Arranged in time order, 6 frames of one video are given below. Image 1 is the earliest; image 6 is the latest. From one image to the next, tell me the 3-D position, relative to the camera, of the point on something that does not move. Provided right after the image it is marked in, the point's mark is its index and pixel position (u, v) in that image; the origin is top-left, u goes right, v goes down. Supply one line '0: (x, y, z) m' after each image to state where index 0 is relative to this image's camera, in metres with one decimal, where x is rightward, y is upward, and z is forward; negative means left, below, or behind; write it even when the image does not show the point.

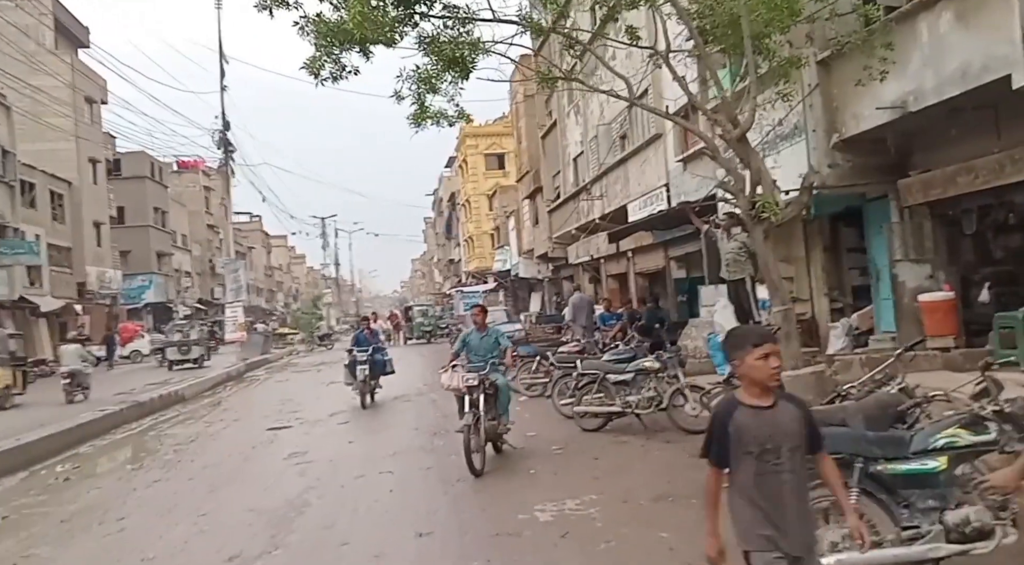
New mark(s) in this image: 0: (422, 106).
0: (-1.0, +2.1, +9.8) m
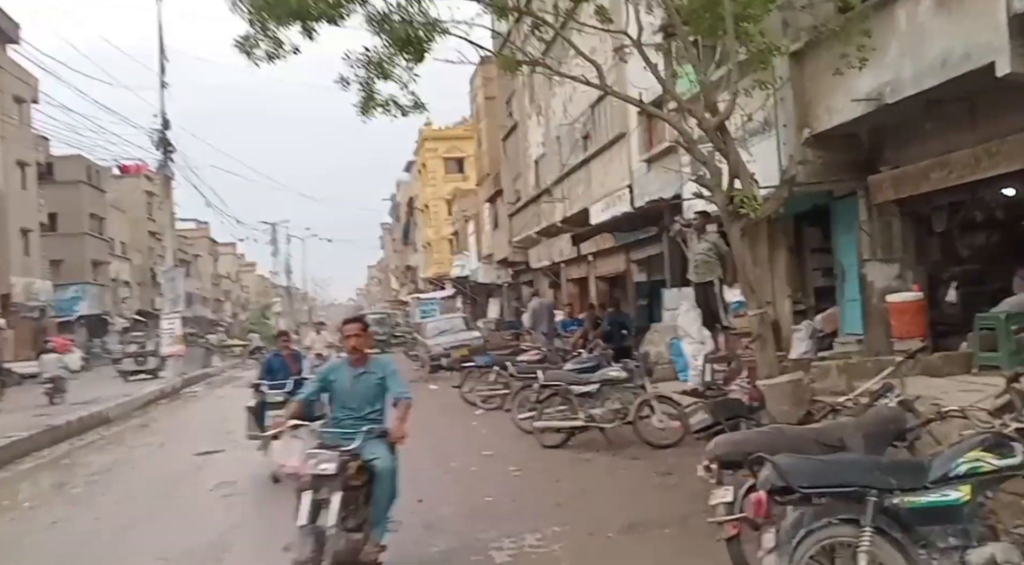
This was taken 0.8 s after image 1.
0: (-1.6, +2.0, +9.0) m
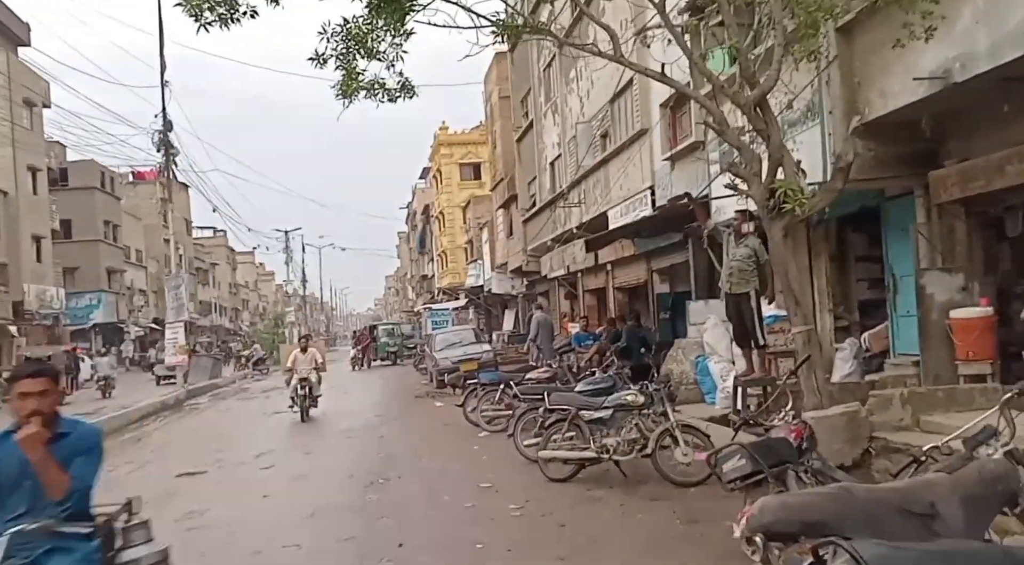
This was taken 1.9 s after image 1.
0: (-1.5, +1.9, +7.9) m
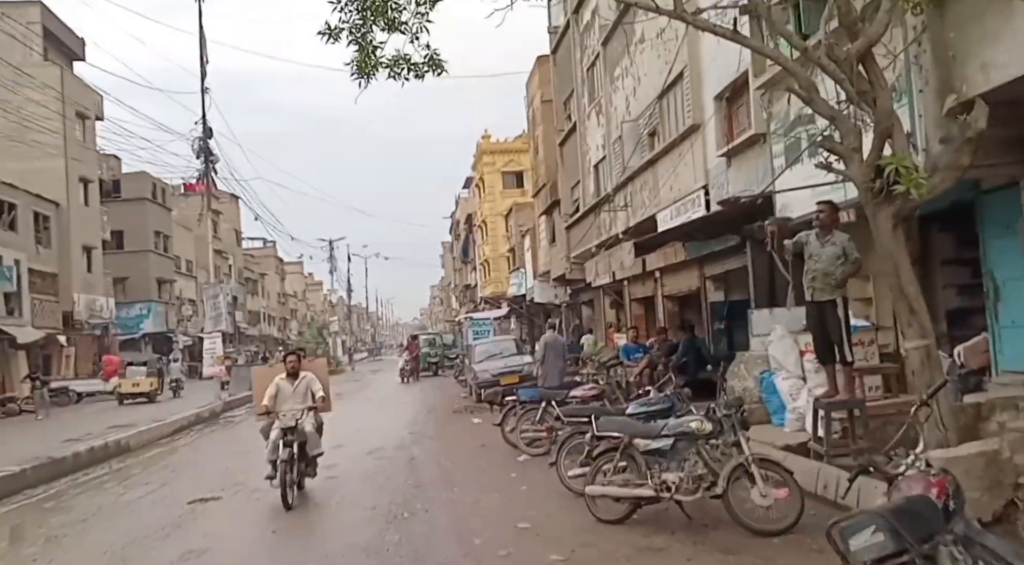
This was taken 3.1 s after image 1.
0: (-1.2, +1.9, +6.8) m
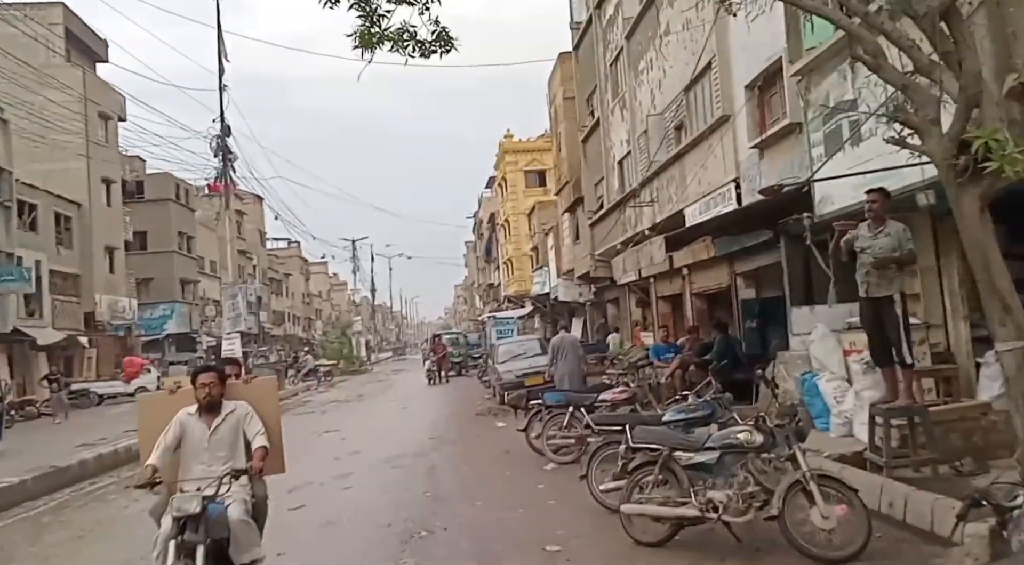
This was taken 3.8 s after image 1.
0: (-1.0, +1.9, +6.2) m
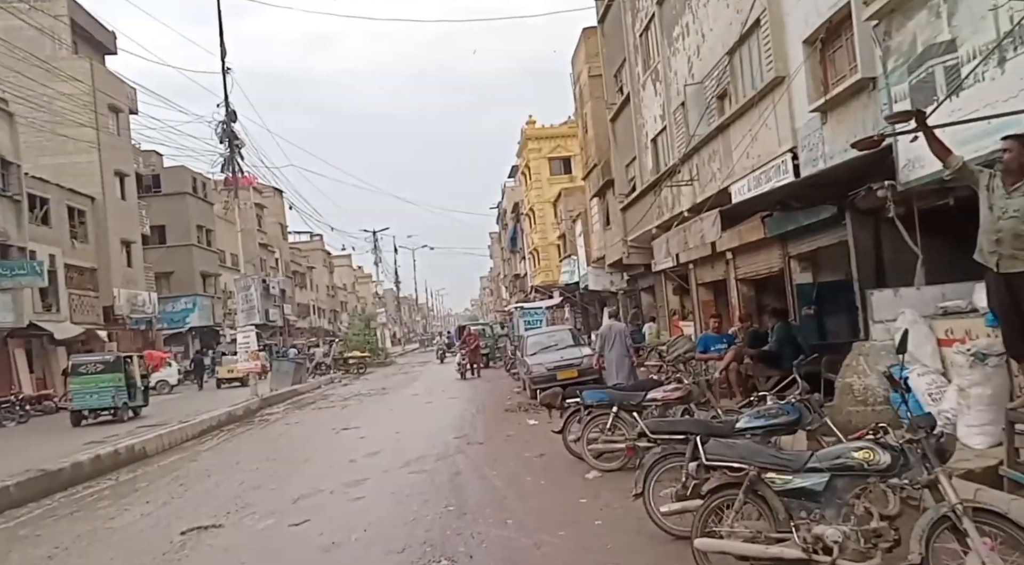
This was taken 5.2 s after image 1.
0: (-0.8, +2.1, +4.8) m
